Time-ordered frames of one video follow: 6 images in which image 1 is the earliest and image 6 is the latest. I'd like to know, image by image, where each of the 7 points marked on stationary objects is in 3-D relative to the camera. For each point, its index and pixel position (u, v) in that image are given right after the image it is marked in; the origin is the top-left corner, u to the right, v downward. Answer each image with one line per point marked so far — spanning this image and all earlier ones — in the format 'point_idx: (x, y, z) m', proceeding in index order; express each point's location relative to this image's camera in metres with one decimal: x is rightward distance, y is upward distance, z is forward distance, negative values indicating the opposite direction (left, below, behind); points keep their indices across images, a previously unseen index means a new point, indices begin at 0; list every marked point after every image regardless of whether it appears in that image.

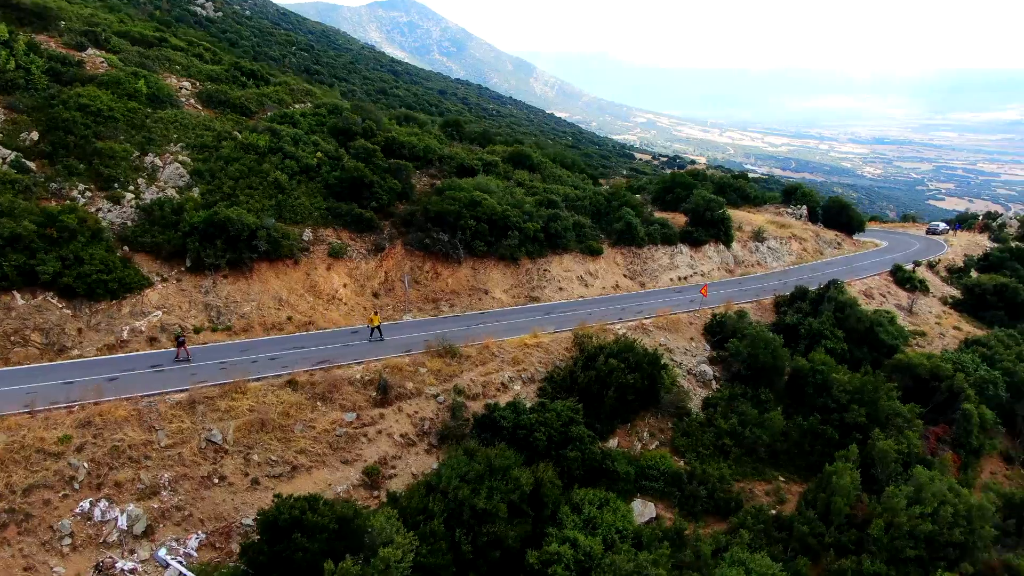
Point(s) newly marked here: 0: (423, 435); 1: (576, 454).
0: (-2.1, -3.4, +18.3) m
1: (+1.5, -3.8, +17.8) m
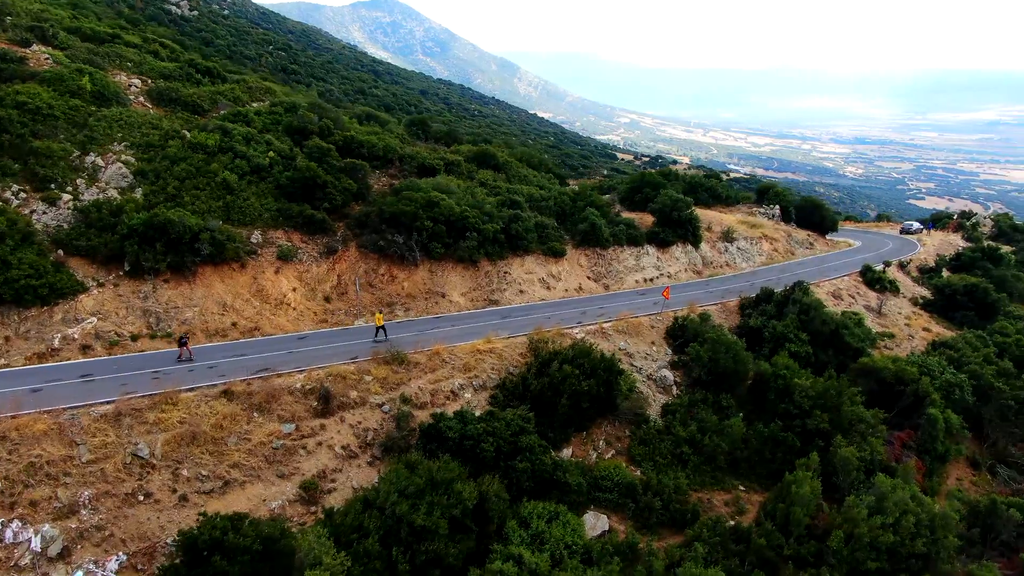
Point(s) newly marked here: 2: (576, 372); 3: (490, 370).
0: (-3.2, -3.5, +17.5) m
1: (+0.3, -3.8, +17.1) m
2: (+1.6, -2.1, +19.4) m
3: (-0.5, -2.1, +19.9) m
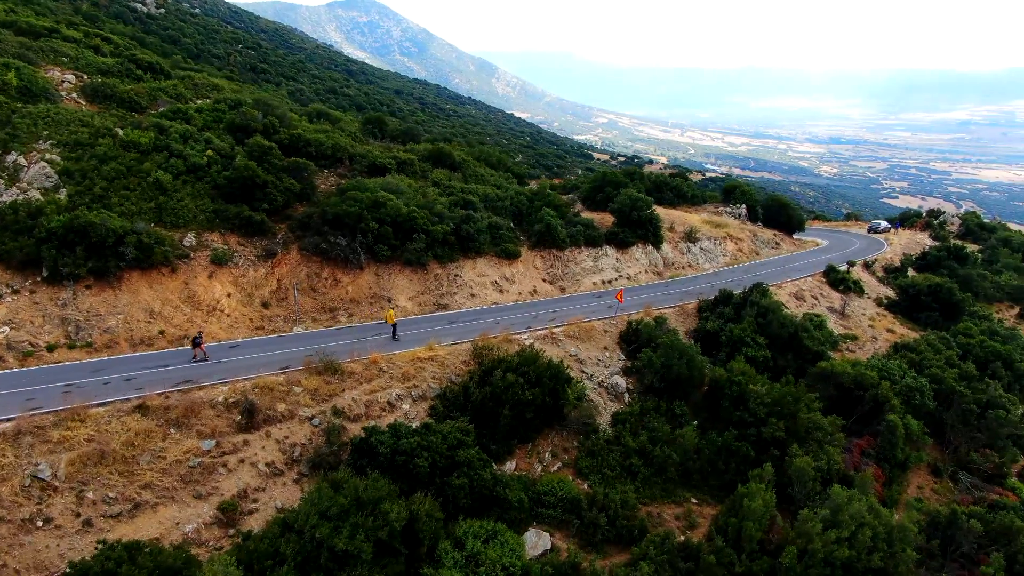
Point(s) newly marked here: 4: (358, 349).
0: (-4.6, -3.6, +16.4) m
1: (-1.0, -3.9, +16.1) m
2: (+0.2, -2.2, +18.4) m
3: (-1.9, -2.2, +18.8) m
4: (-3.9, -1.5, +19.7) m
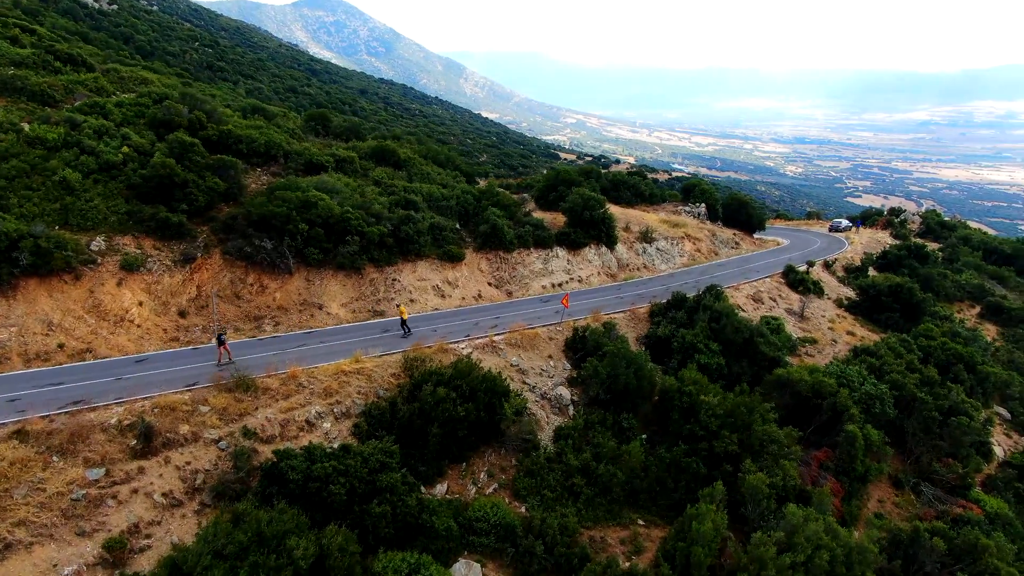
0: (-6.0, -3.8, +14.7) m
1: (-2.4, -4.1, +14.6) m
2: (-1.3, -2.3, +16.9) m
3: (-3.4, -2.3, +17.3) m
4: (-5.4, -1.7, +18.1) m
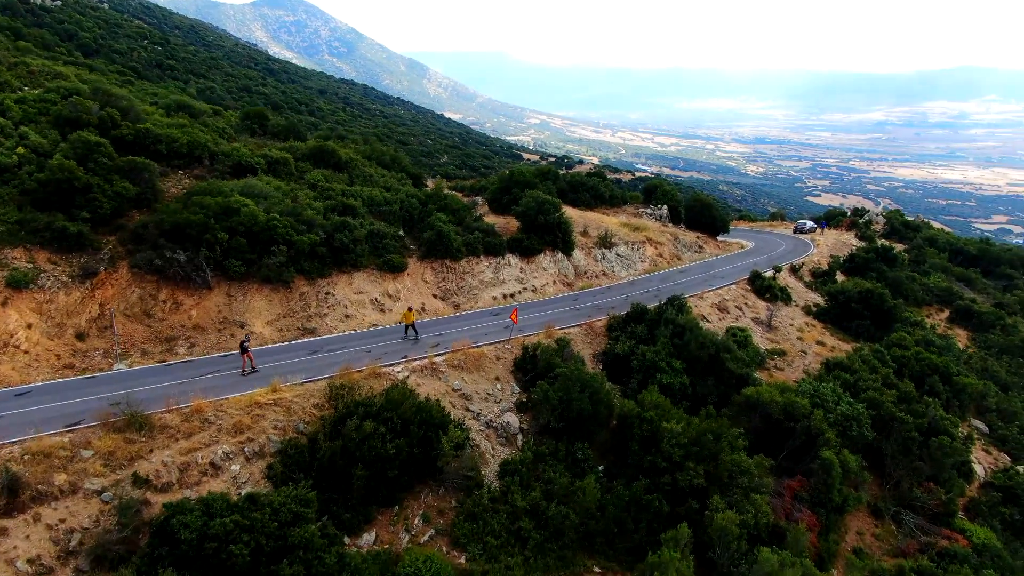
0: (-7.0, -4.2, +12.4) m
1: (-3.4, -4.5, +12.4) m
2: (-2.5, -2.7, +14.8) m
3: (-4.6, -2.7, +15.1) m
4: (-6.7, -2.1, +15.8) m
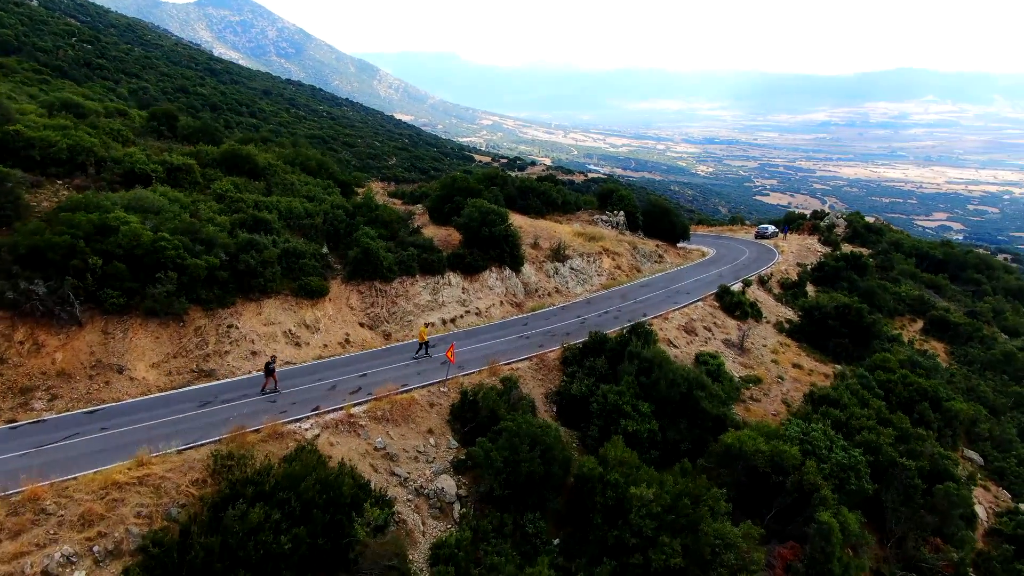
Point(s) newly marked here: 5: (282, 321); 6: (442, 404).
0: (-7.9, -5.0, +8.9) m
1: (-4.3, -5.2, +9.1) m
2: (-3.5, -3.3, +11.5) m
3: (-5.7, -3.4, +11.7) m
4: (-7.7, -2.9, +12.3) m
5: (-5.5, -0.8, +19.0) m
6: (-1.4, -2.3, +16.2) m
